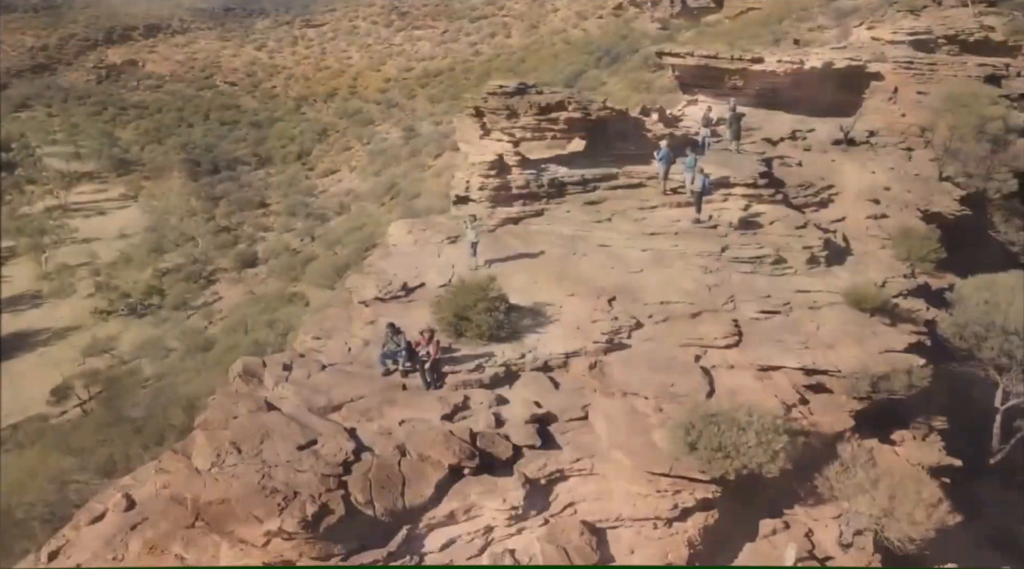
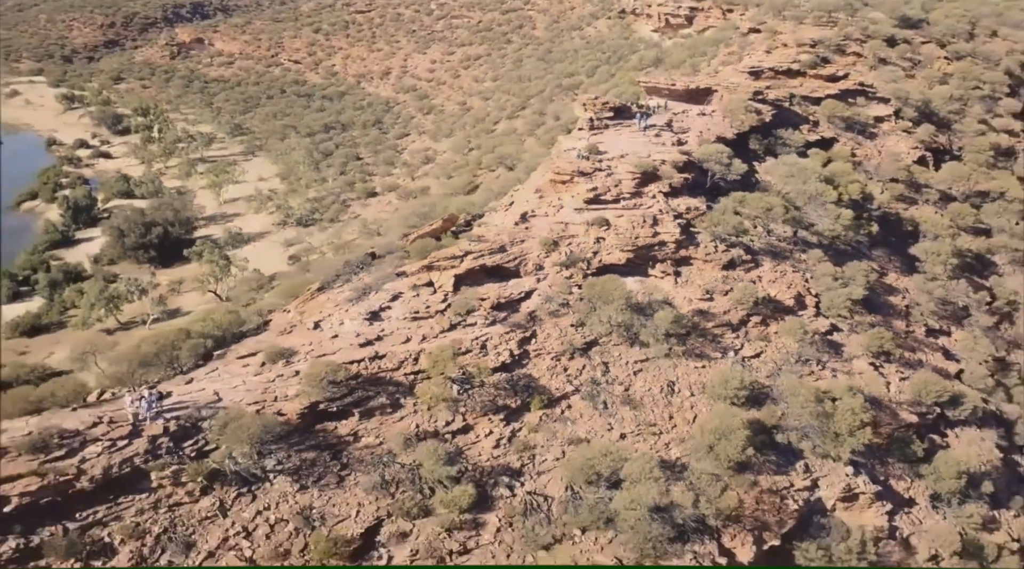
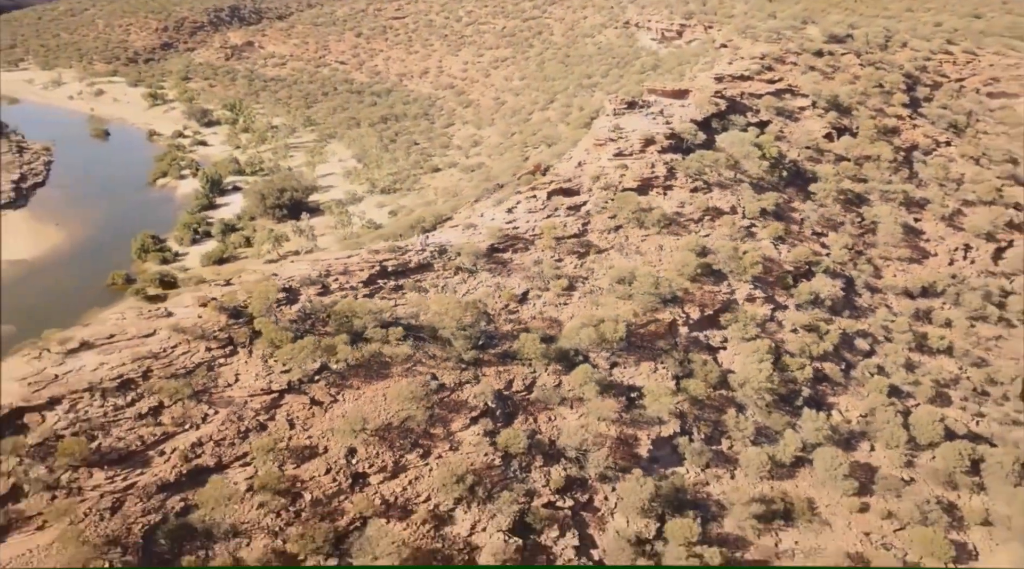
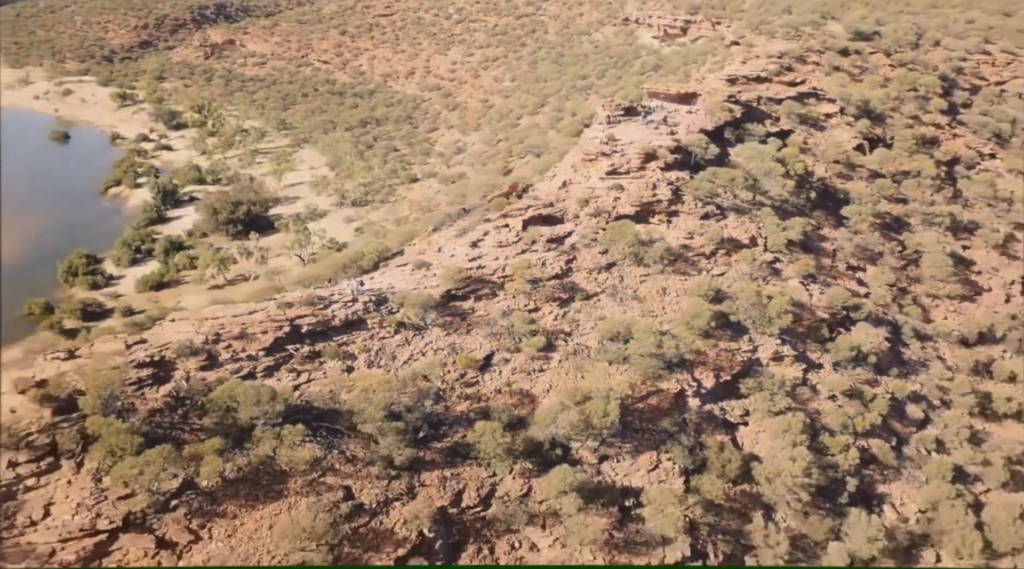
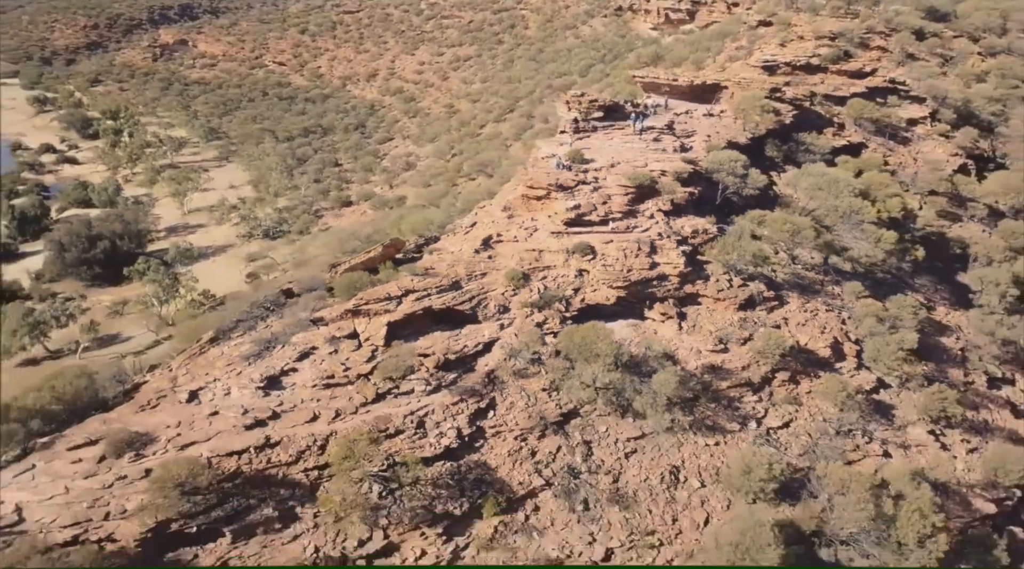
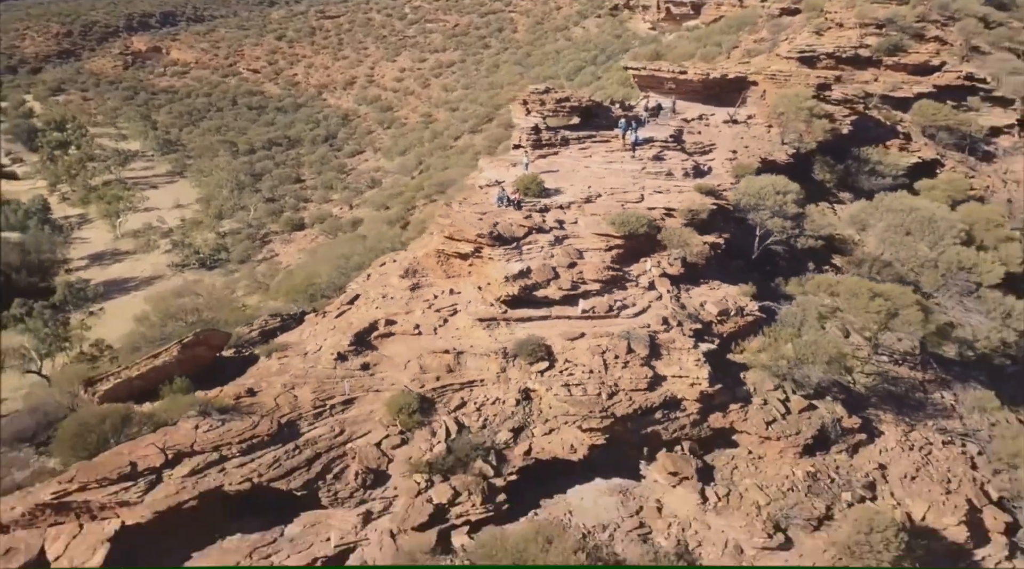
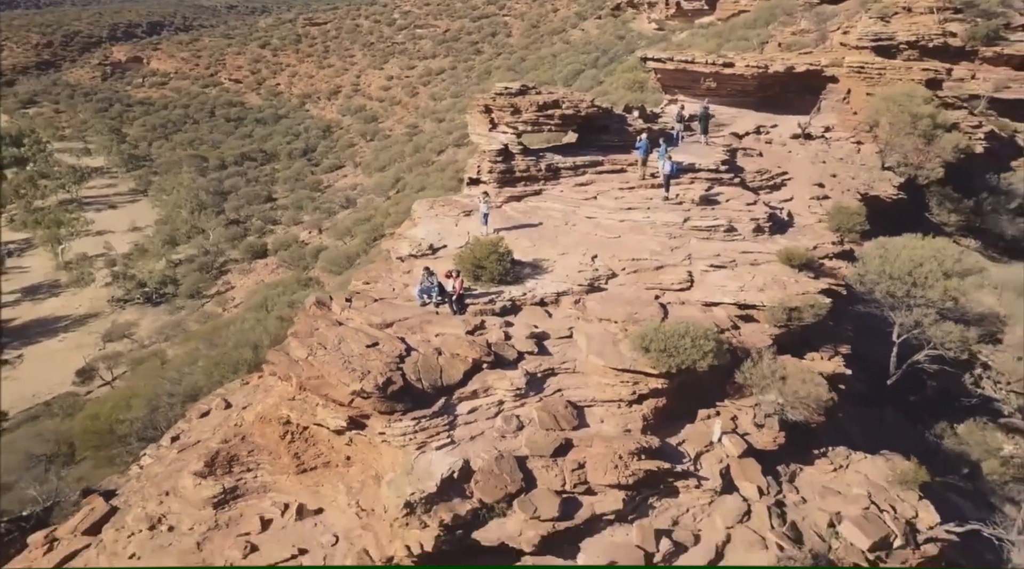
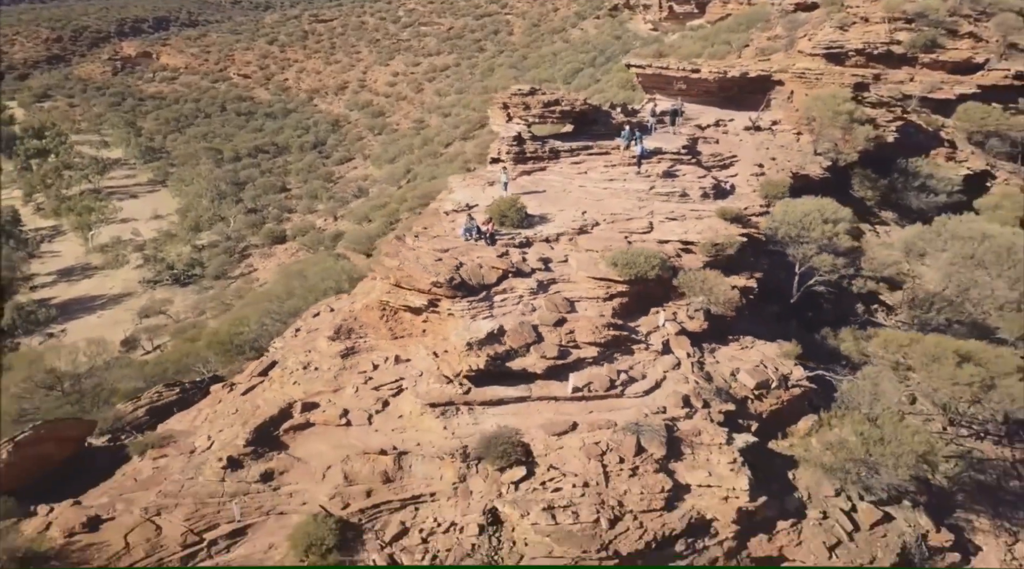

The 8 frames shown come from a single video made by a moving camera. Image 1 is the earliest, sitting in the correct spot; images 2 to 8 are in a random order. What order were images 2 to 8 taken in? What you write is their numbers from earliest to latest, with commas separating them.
7, 8, 6, 5, 2, 4, 3
